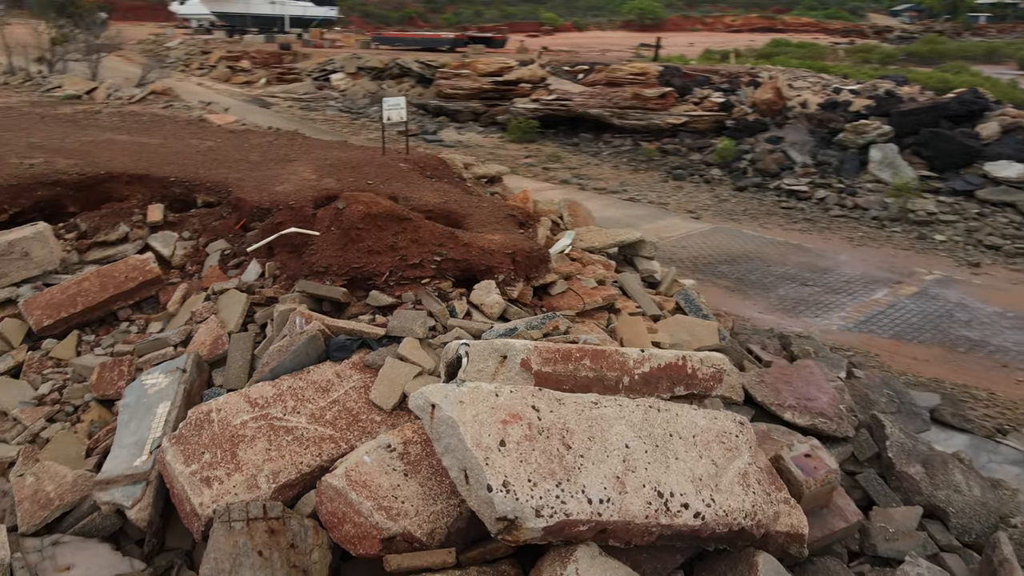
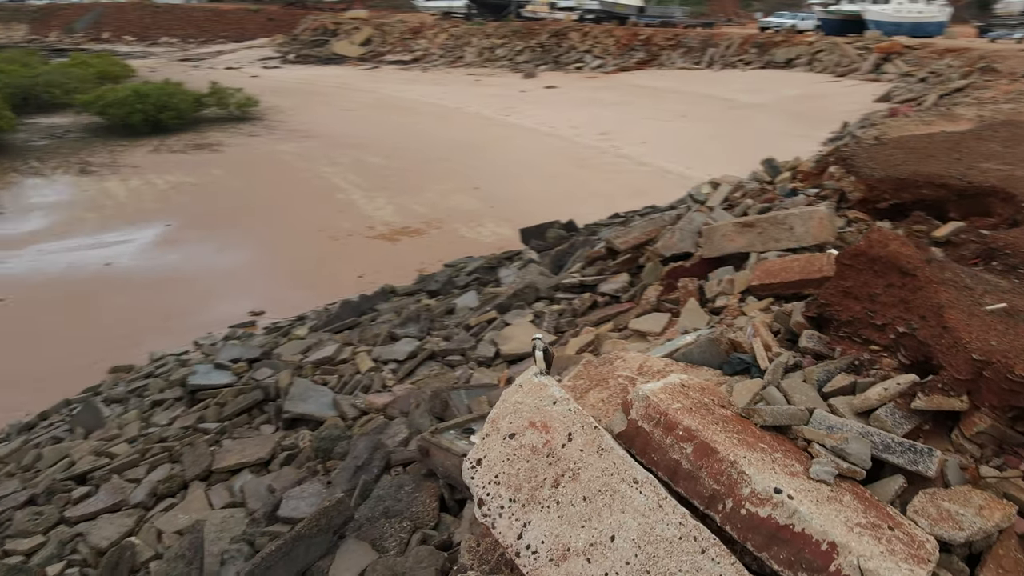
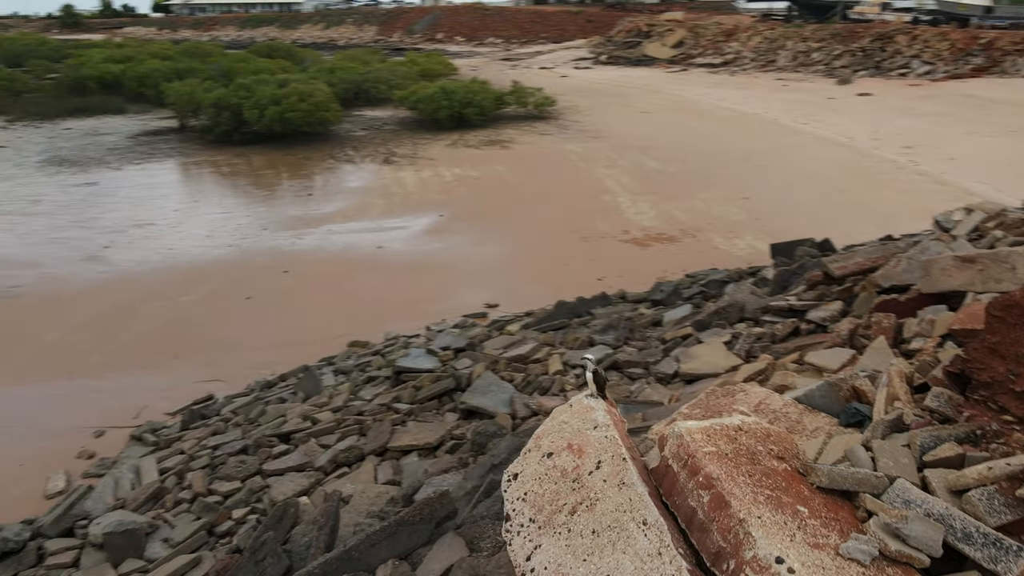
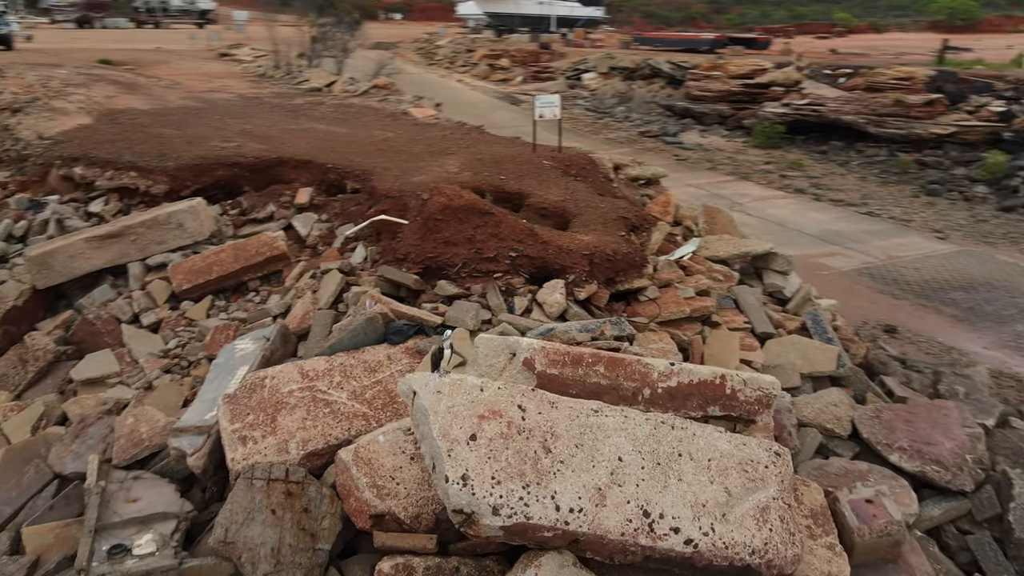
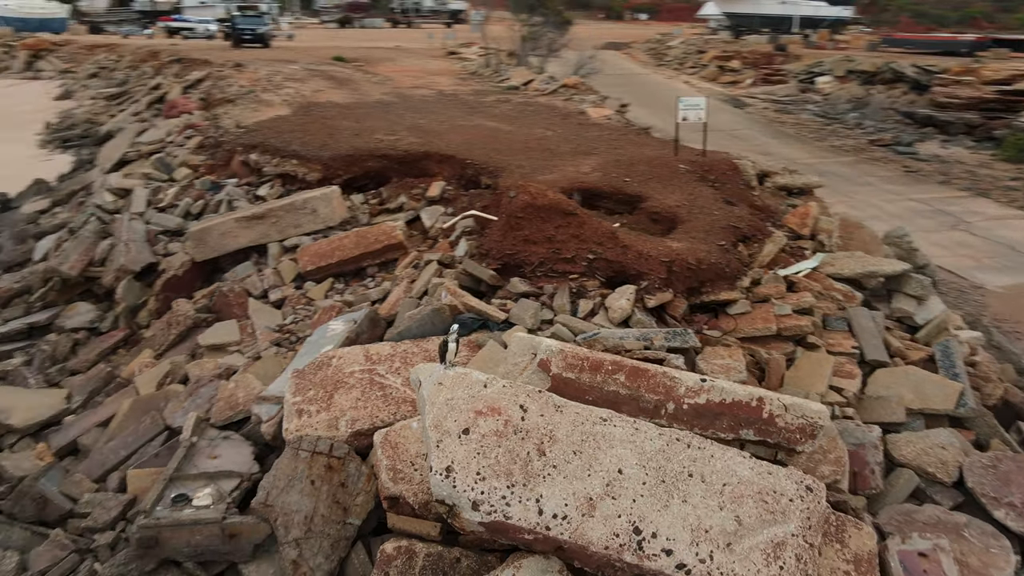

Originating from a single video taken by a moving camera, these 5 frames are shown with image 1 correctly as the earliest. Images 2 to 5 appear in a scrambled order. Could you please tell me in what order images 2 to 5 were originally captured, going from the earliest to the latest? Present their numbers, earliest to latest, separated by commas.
4, 5, 2, 3
